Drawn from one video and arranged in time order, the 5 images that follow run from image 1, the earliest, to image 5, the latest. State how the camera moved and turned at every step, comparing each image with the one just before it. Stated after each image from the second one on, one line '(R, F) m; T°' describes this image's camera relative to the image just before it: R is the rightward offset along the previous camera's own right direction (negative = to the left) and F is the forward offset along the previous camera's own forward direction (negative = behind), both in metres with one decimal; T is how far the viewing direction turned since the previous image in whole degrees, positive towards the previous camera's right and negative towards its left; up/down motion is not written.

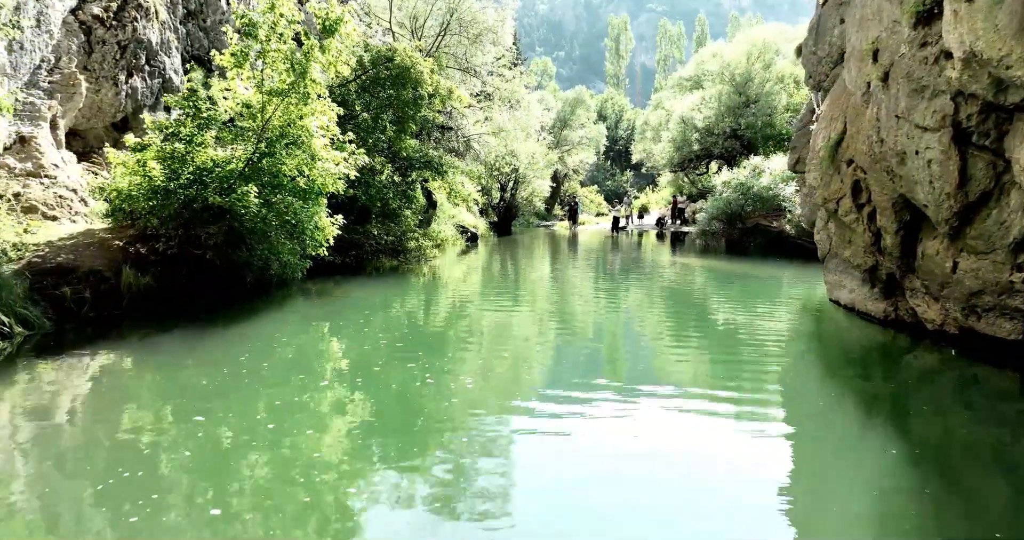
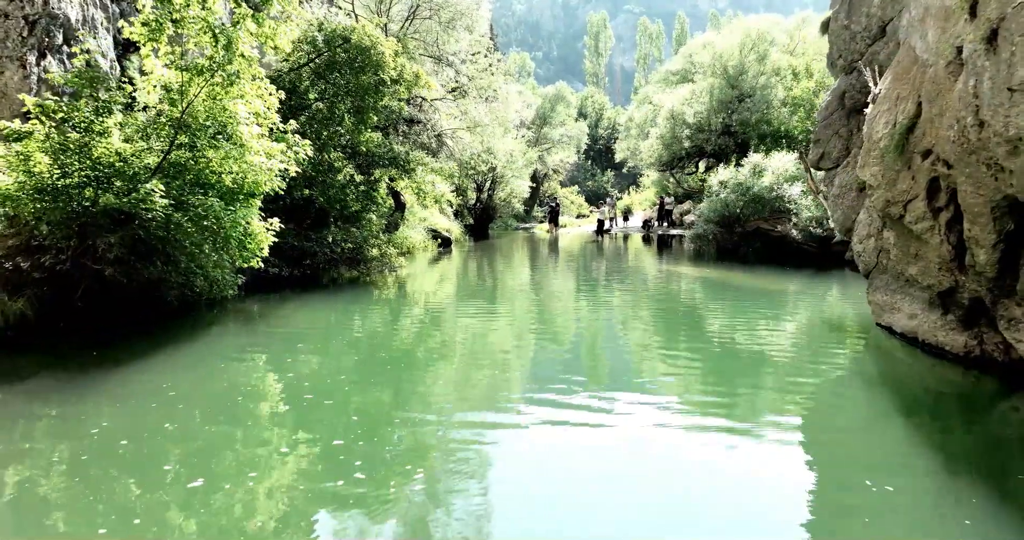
(0.0, +1.8) m; +2°
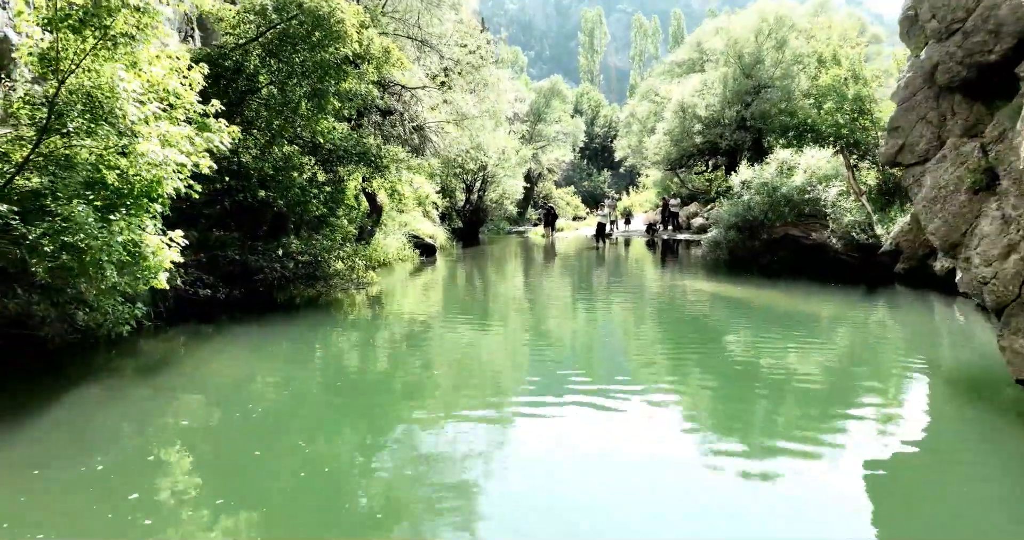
(0.0, +2.2) m; +1°
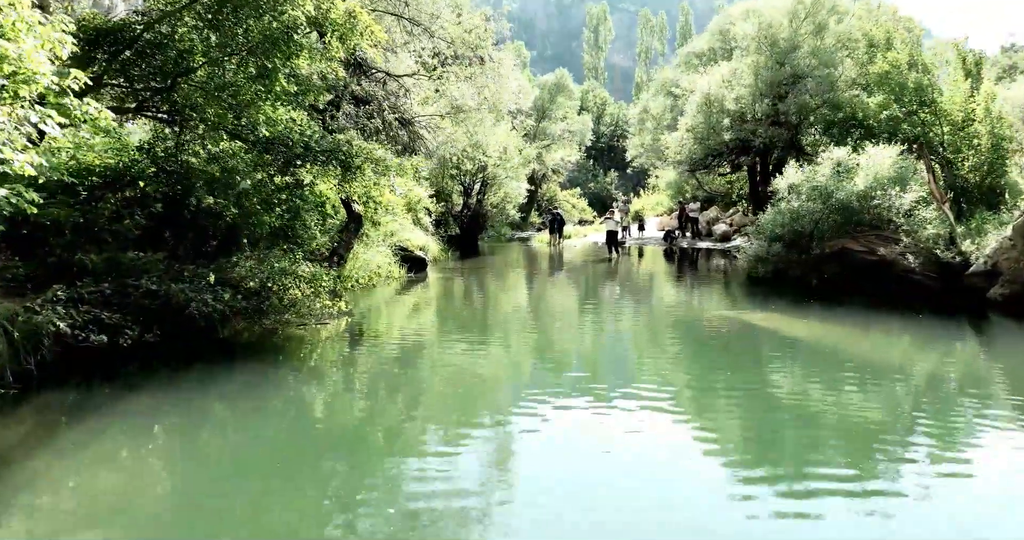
(0.0, +2.4) m; 0°
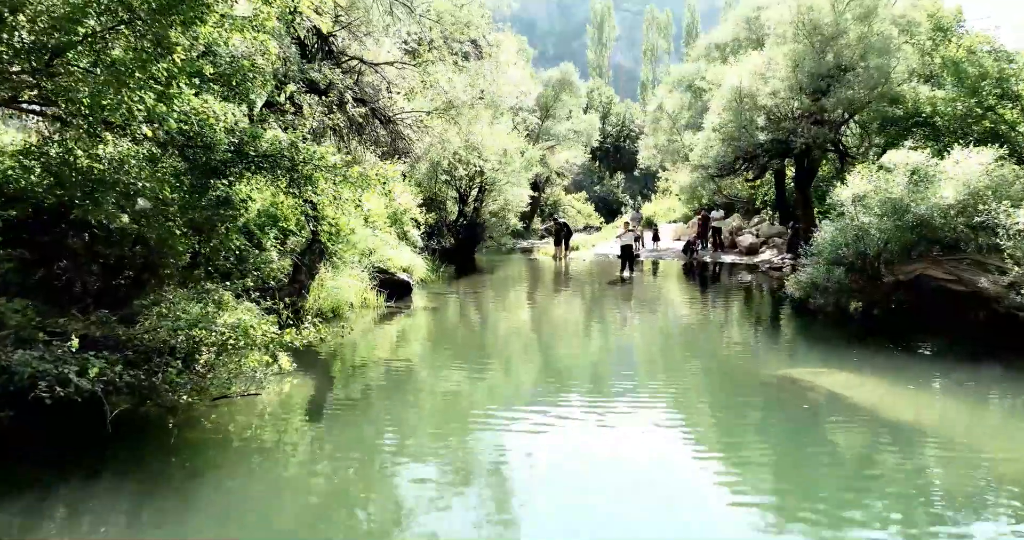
(0.0, +2.4) m; 0°
